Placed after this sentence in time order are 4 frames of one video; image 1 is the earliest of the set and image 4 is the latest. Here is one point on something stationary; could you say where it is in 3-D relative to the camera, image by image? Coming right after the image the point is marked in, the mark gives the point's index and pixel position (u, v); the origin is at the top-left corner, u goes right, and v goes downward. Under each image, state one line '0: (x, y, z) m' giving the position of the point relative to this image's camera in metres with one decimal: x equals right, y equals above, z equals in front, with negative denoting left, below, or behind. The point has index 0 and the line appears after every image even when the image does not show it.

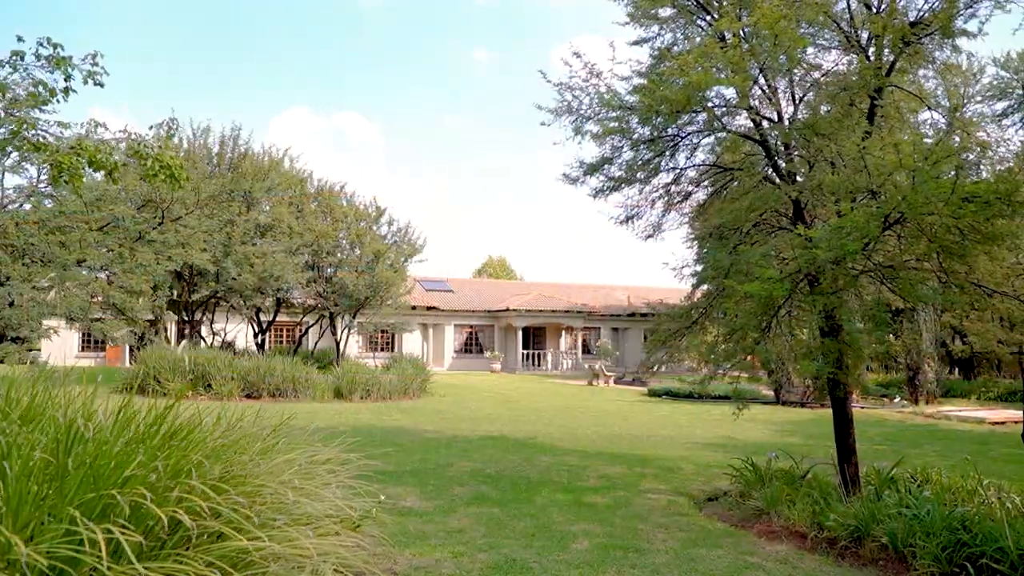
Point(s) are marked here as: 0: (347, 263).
0: (-4.9, +0.7, +19.0) m
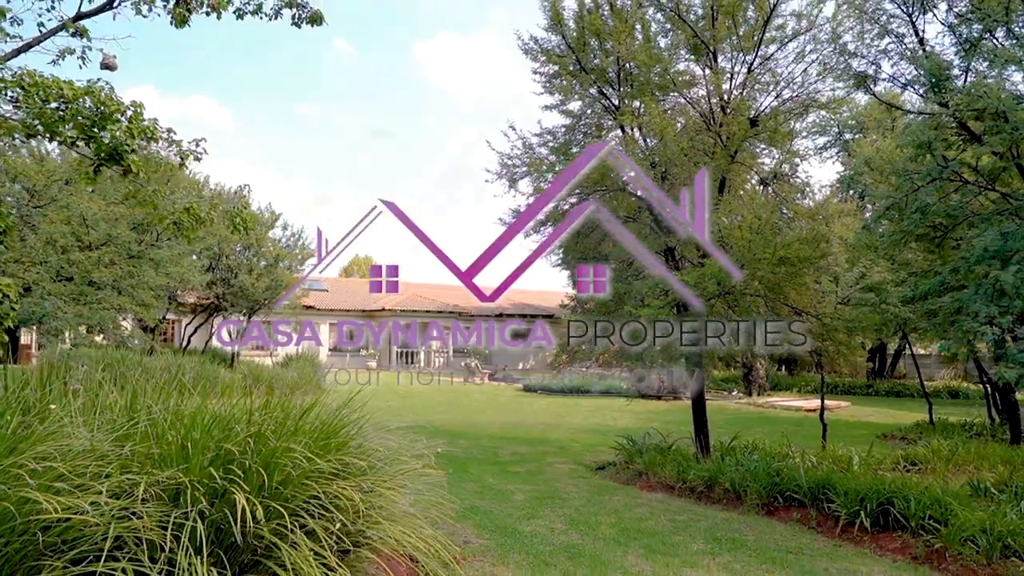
0: (-8.0, +0.7, +19.4) m
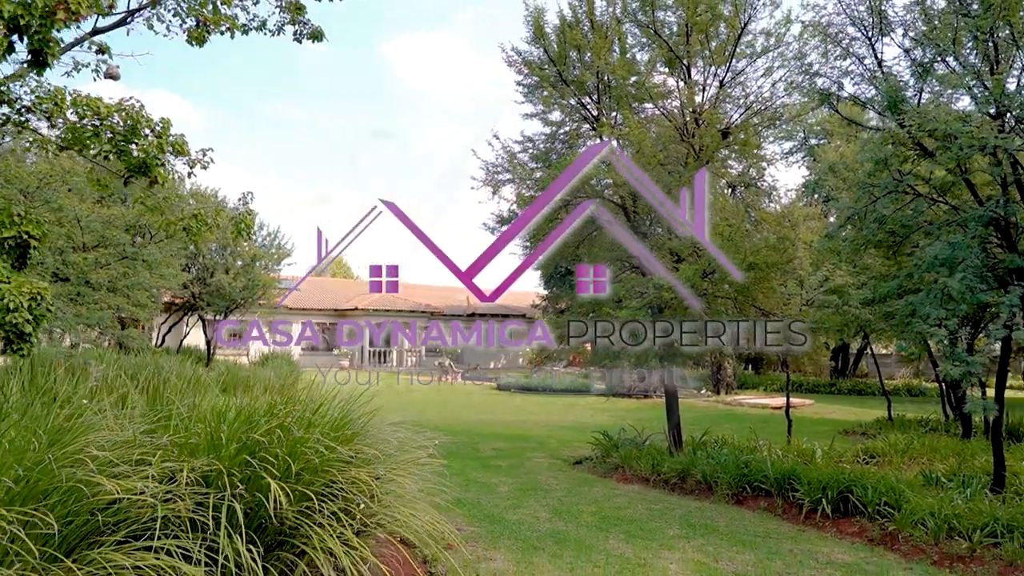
0: (-8.7, +0.7, +19.4) m
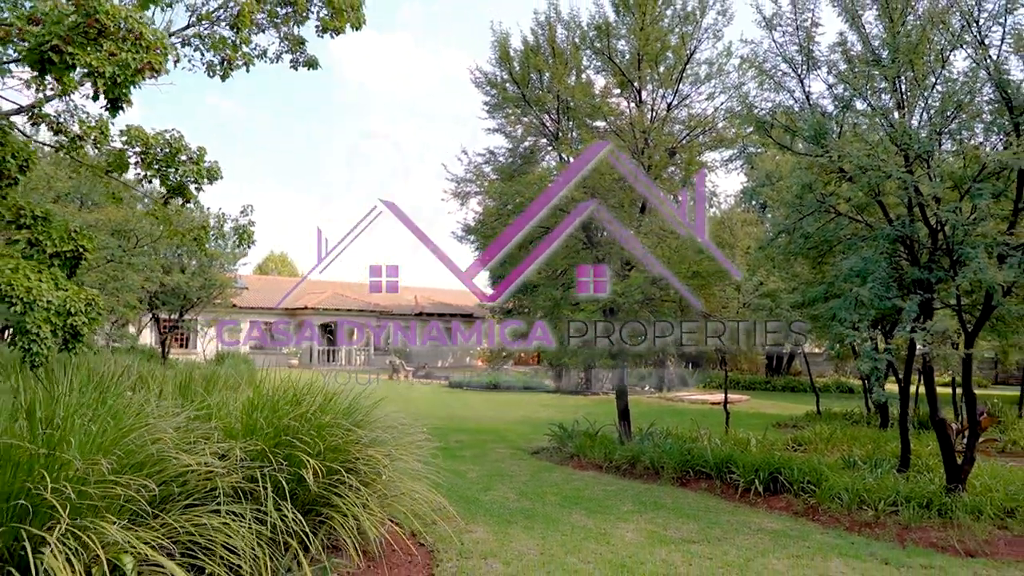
0: (-10.0, +0.7, +19.3) m
